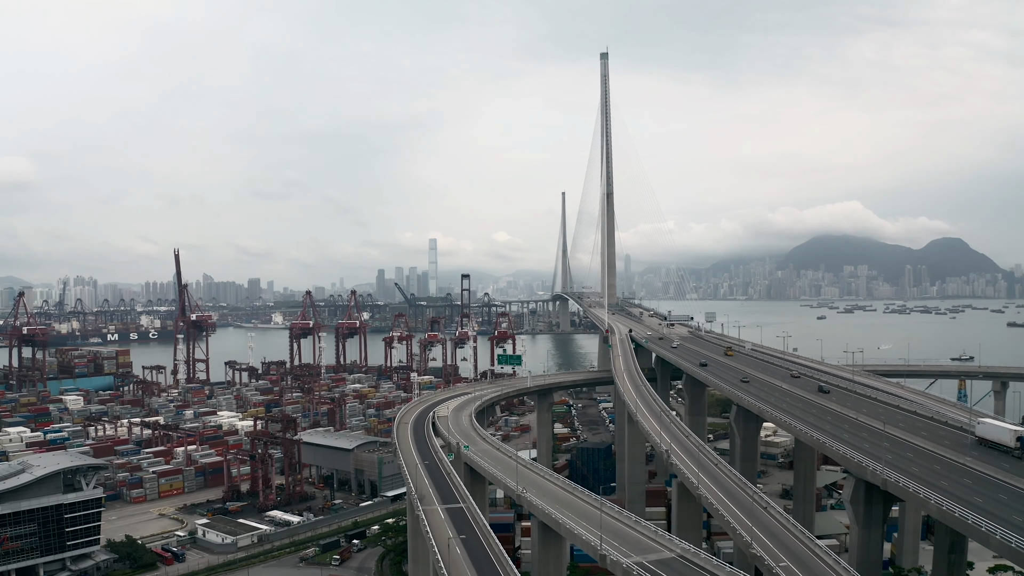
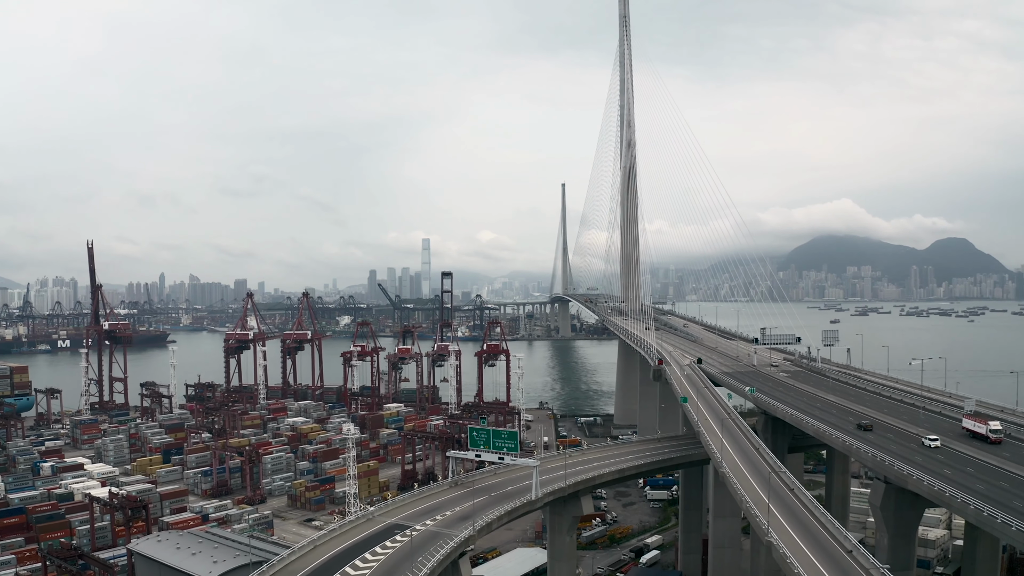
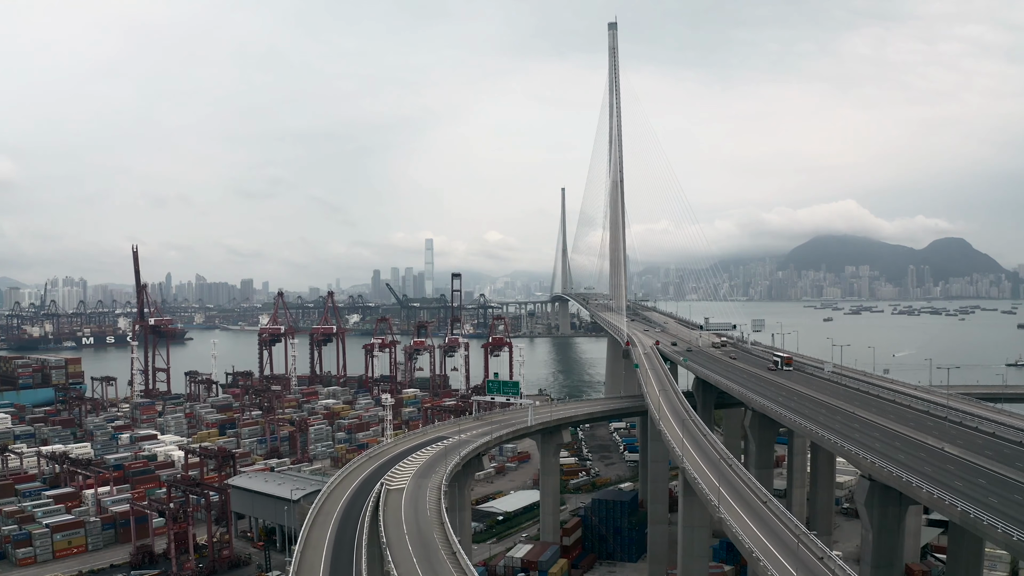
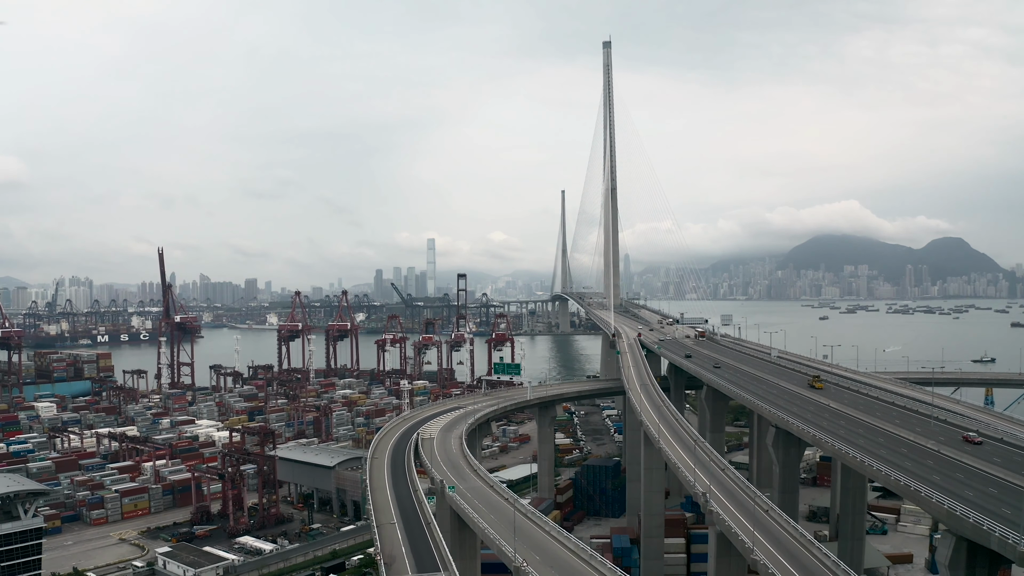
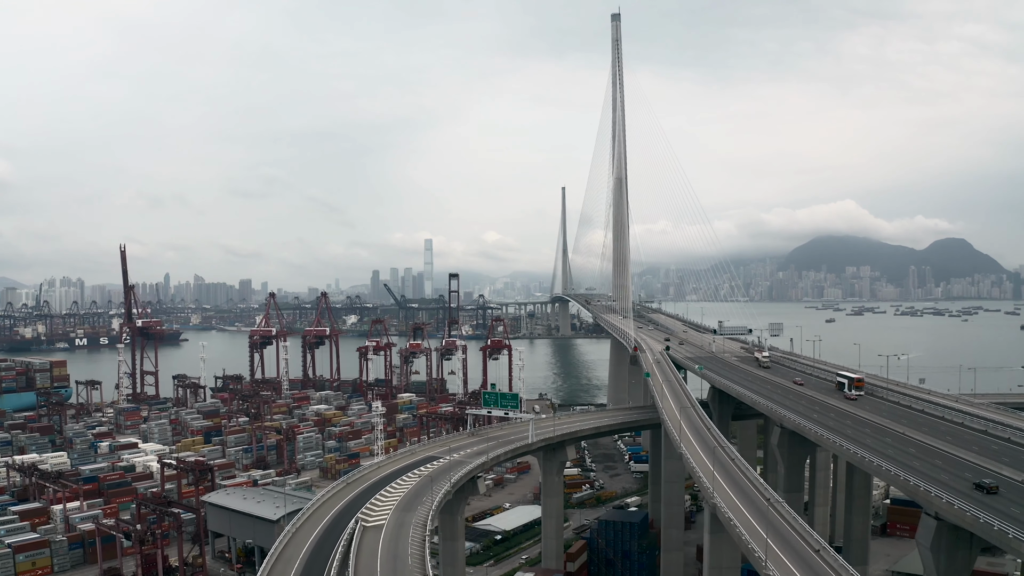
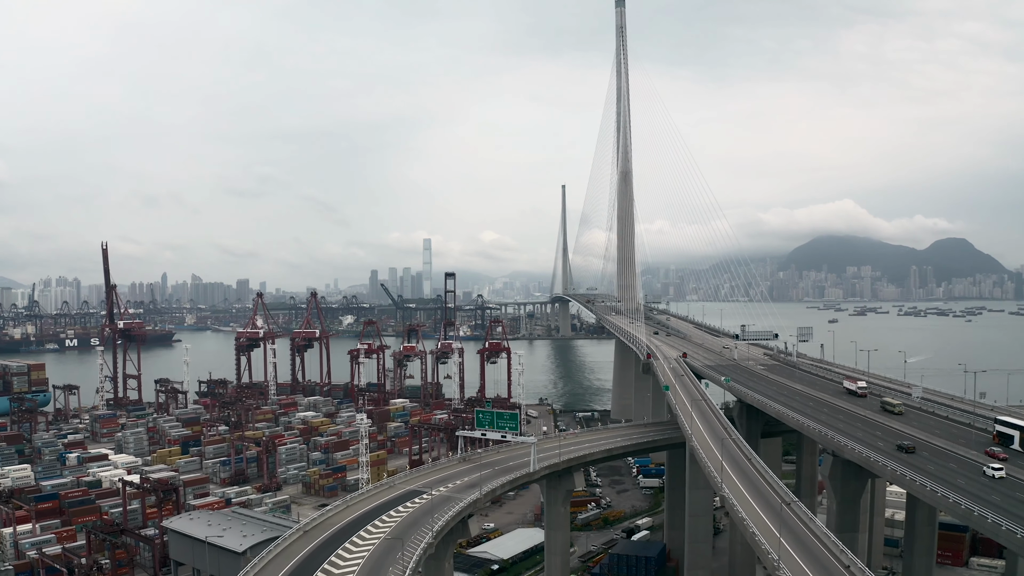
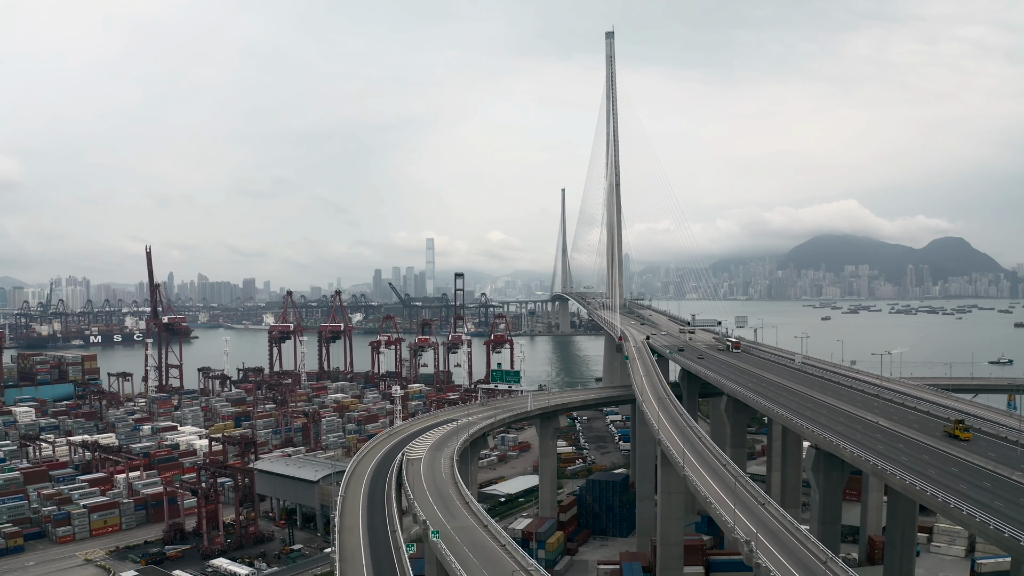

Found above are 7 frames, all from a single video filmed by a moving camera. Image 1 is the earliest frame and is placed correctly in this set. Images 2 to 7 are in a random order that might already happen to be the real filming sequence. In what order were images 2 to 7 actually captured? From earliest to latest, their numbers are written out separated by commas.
4, 7, 3, 5, 6, 2
